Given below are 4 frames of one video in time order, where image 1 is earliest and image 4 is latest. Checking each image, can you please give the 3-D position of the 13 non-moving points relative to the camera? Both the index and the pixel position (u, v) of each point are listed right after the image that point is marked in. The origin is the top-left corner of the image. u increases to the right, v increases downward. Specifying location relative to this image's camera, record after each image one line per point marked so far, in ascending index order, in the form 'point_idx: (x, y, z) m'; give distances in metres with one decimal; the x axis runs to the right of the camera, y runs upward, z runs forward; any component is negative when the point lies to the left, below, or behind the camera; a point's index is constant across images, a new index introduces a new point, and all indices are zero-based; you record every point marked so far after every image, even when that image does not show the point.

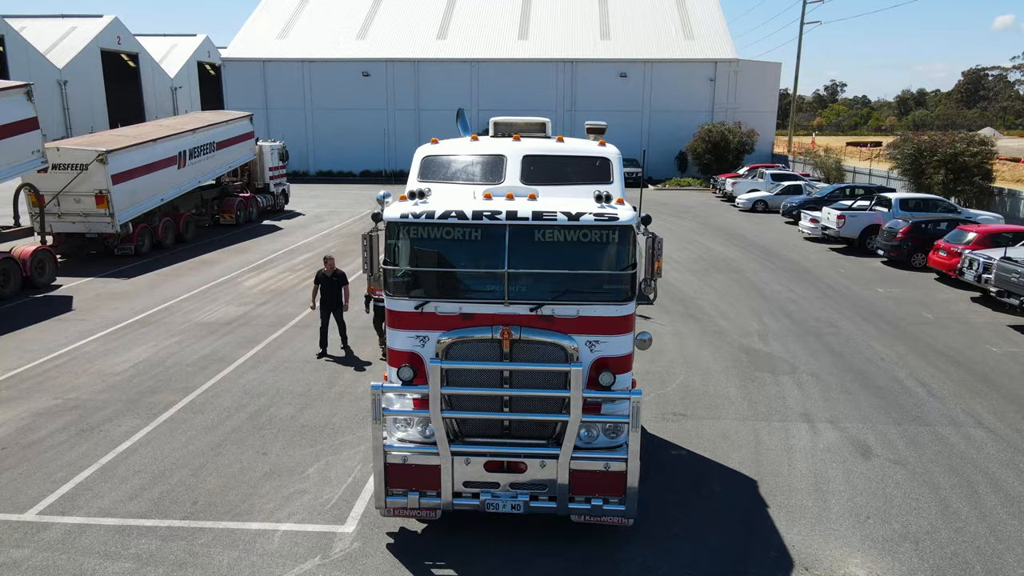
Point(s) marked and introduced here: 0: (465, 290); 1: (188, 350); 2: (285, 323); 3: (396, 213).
0: (-0.4, 0.0, +6.3) m
1: (-5.3, -1.0, +12.1) m
2: (-4.3, -0.7, +13.8) m
3: (-1.0, +0.6, +6.4) m
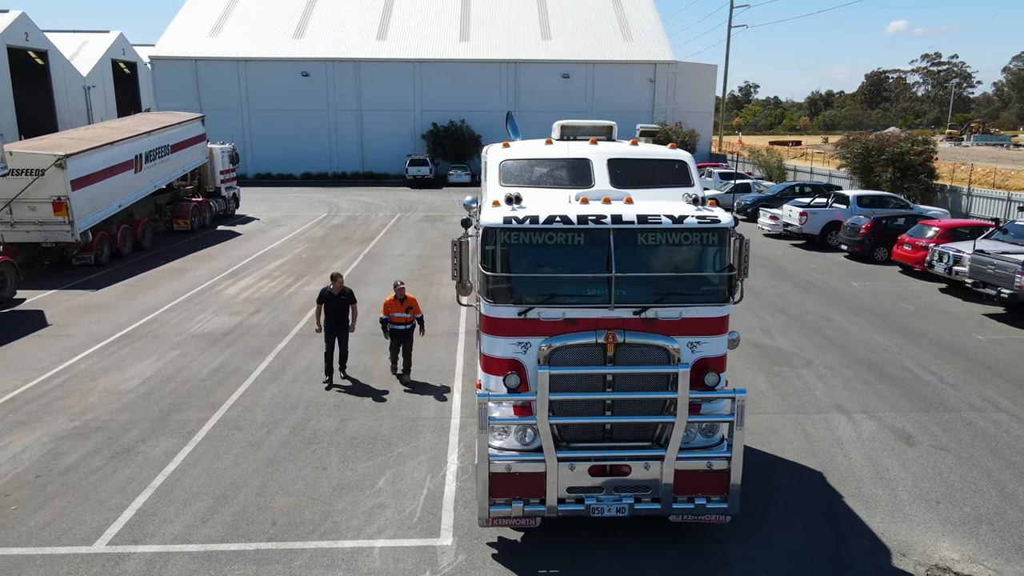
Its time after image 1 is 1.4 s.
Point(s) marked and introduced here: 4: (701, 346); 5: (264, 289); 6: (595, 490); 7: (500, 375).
0: (+0.5, -0.1, +6.3) m
1: (-5.0, -1.2, +11.6) m
2: (-4.1, -0.8, +13.4) m
3: (-0.1, +0.6, +6.3) m
4: (+1.6, -0.5, +6.4) m
5: (-5.7, 0.0, +17.0) m
6: (+0.7, -1.8, +6.4) m
7: (-0.1, -0.8, +6.4) m
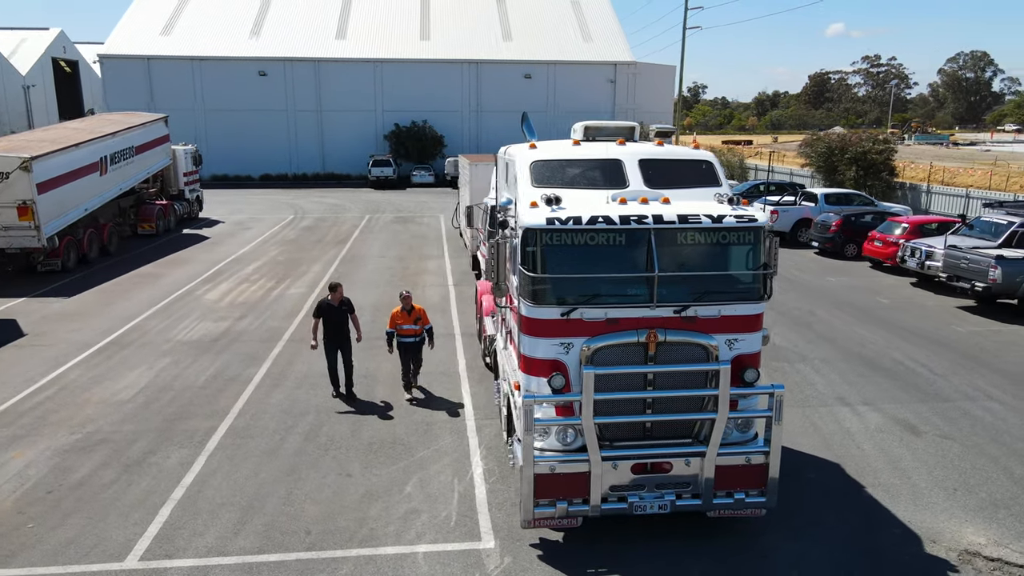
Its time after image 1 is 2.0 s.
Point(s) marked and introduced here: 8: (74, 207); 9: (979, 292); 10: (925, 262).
0: (+0.8, -0.1, +6.3) m
1: (-4.9, -1.3, +11.3) m
2: (-4.2, -0.9, +13.1) m
3: (+0.2, +0.6, +6.3) m
4: (+2.0, -0.5, +6.5) m
5: (-6.0, -0.1, +16.7) m
6: (+1.1, -1.8, +6.5) m
7: (+0.3, -0.8, +6.4) m
8: (-11.7, +2.2, +19.7) m
9: (+9.5, -0.1, +15.0) m
10: (+9.5, +0.6, +17.0) m
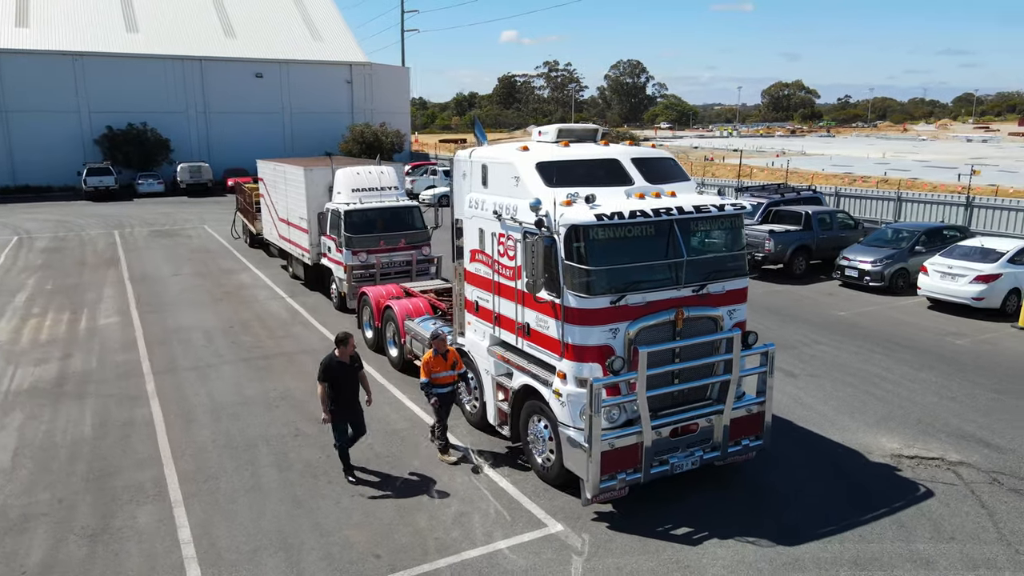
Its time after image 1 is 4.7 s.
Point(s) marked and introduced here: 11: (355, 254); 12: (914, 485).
0: (+1.3, +0.1, +7.0) m
1: (-5.8, -1.7, +9.5) m
2: (-5.8, -1.3, +11.5) m
3: (+0.6, +0.6, +6.7) m
4: (+2.3, -0.3, +7.6) m
5: (-8.9, -0.8, +14.1) m
6: (+1.6, -1.6, +7.3) m
7: (+0.7, -0.7, +6.9) m
8: (-15.5, +0.9, +14.7) m
9: (+6.1, +0.7, +18.3) m
10: (+5.3, +1.3, +20.1) m
11: (-3.1, +0.7, +14.5) m
12: (+4.1, -2.0, +7.6) m
